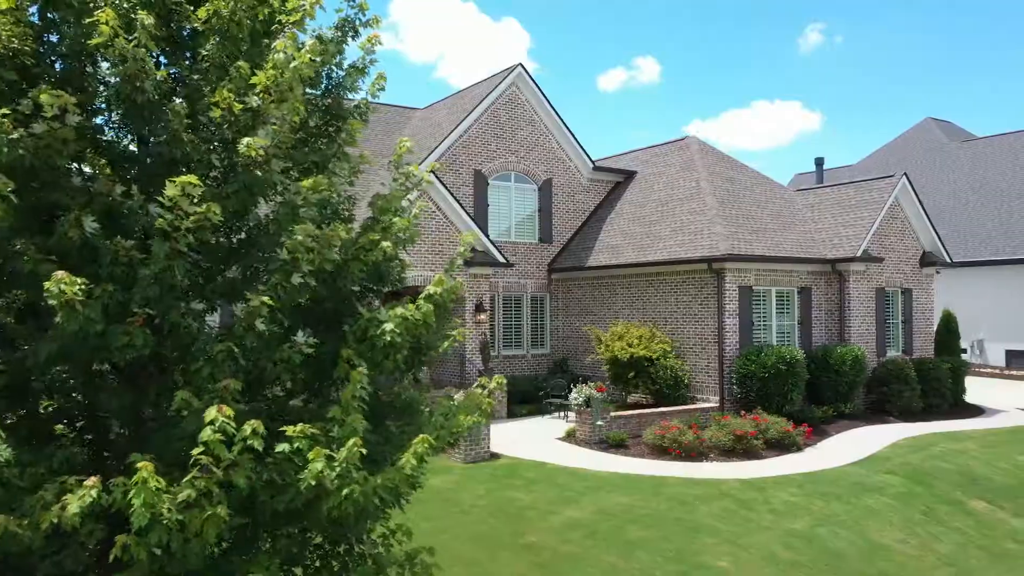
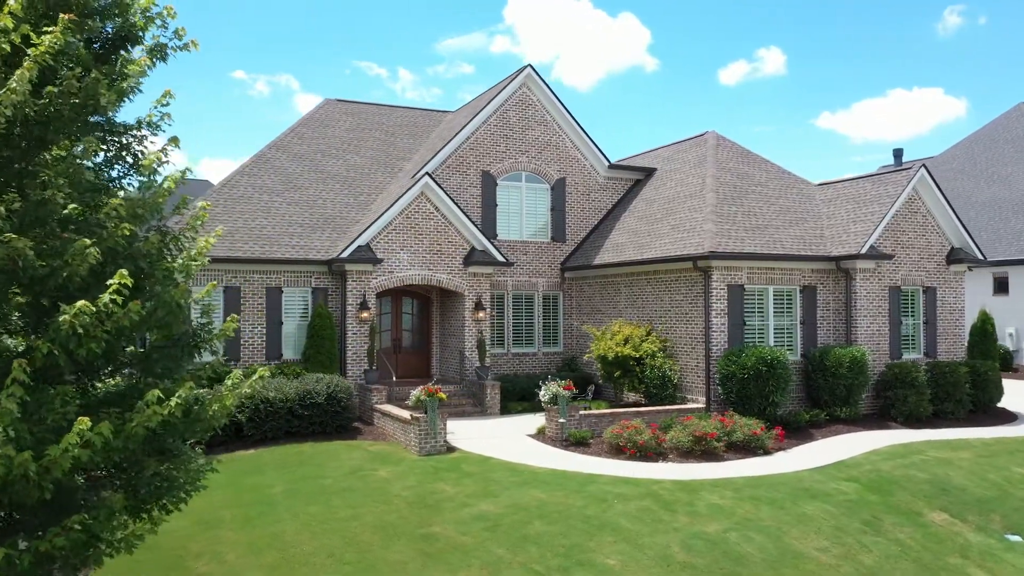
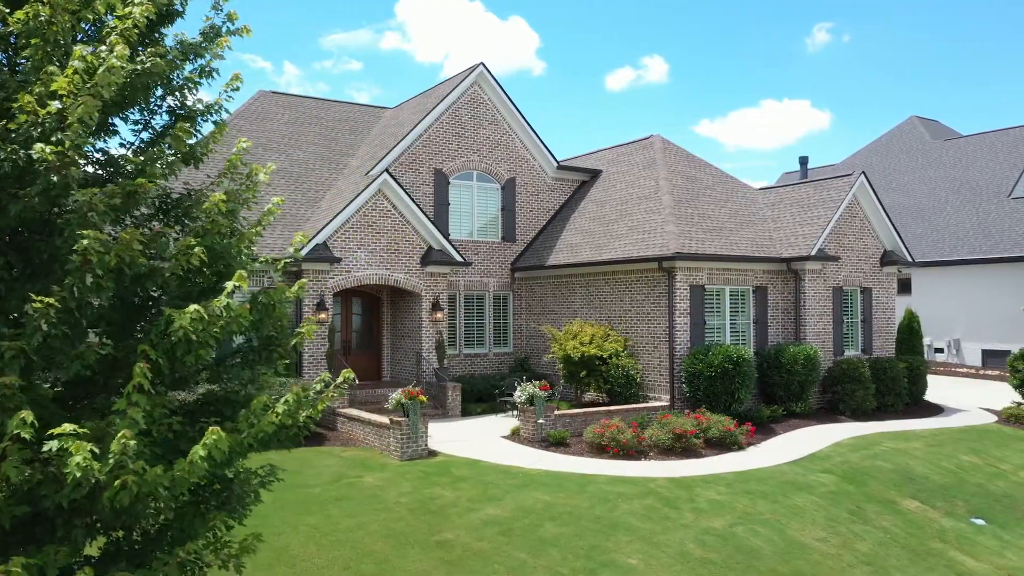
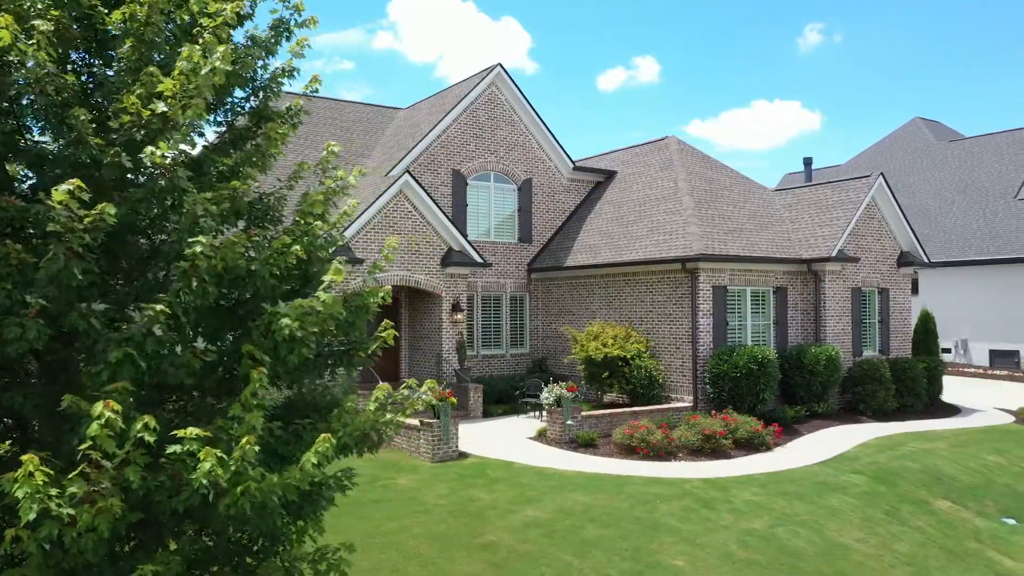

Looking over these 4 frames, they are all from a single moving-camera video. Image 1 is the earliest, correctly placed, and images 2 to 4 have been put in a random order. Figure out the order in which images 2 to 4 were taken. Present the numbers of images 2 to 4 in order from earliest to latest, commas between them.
4, 3, 2
